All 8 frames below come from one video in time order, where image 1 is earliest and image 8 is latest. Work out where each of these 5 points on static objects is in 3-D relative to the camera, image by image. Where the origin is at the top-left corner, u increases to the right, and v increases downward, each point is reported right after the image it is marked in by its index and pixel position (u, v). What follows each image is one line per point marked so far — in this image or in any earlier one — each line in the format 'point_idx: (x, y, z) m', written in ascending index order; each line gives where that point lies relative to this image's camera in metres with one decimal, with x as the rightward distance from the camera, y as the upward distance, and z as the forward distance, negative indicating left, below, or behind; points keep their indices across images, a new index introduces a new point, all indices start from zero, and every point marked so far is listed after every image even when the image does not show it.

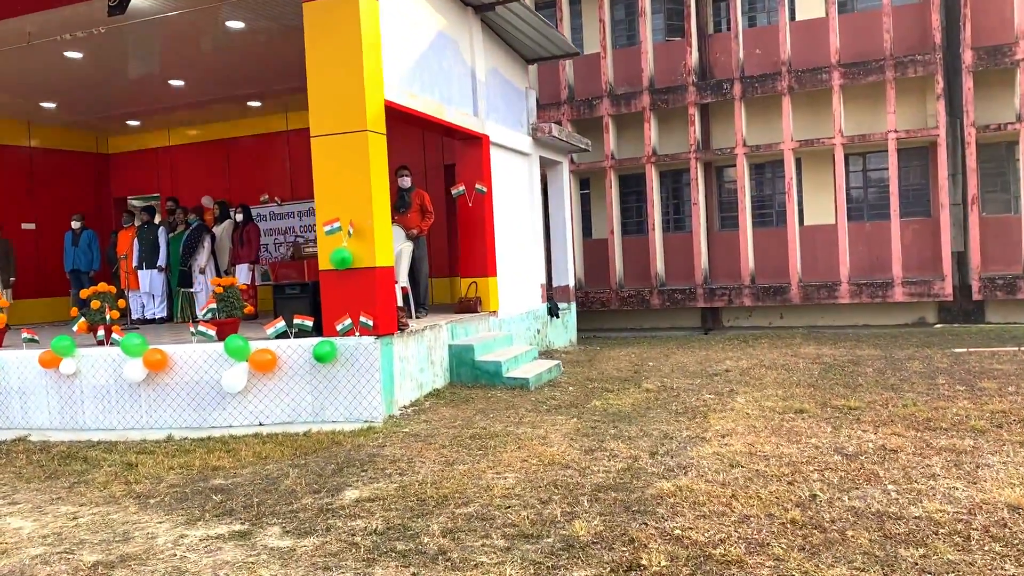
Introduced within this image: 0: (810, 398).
0: (+2.1, -0.8, +6.4) m
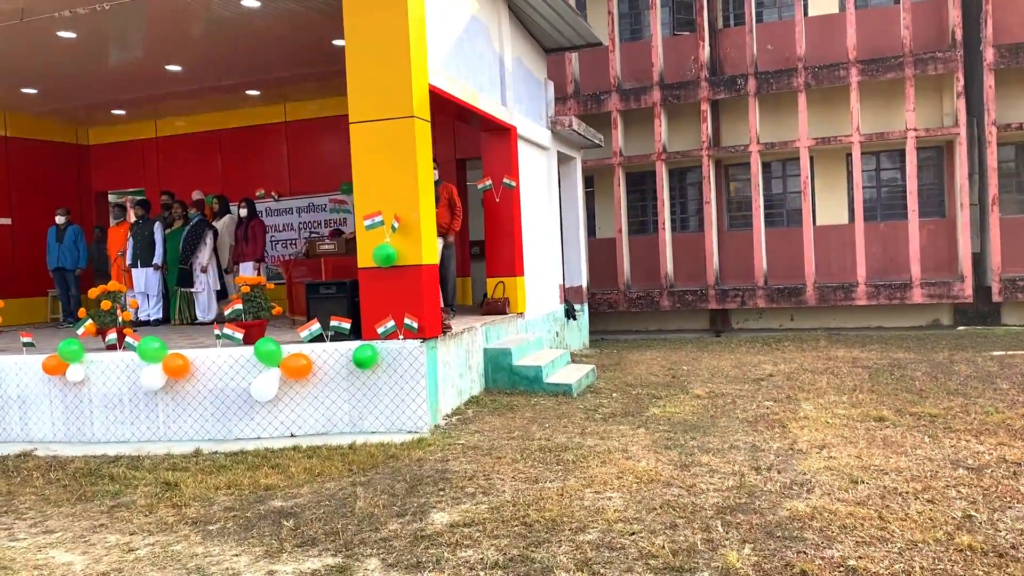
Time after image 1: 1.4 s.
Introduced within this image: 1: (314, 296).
0: (+2.5, -0.8, +6.0) m
1: (-1.3, -0.1, +6.1) m
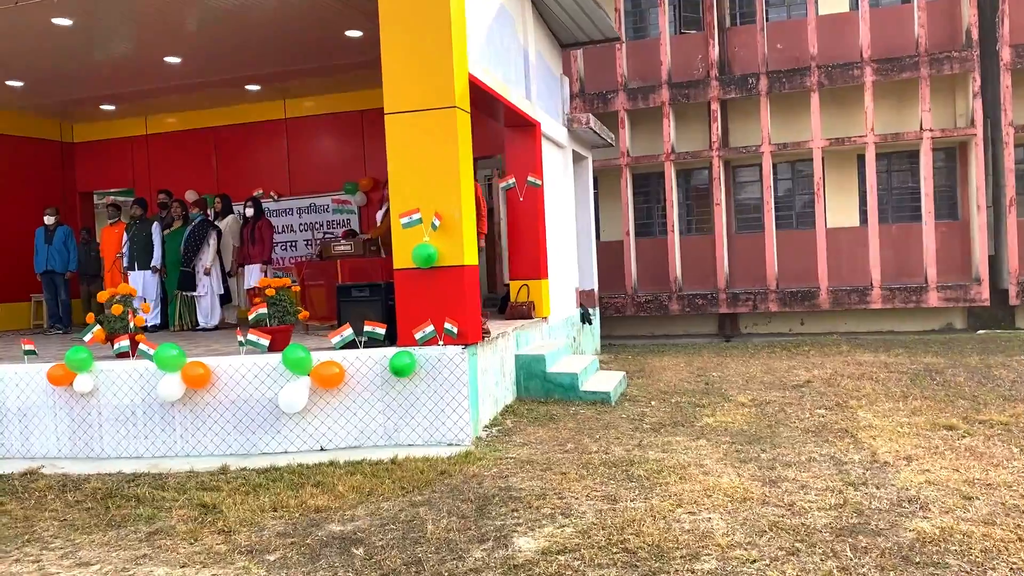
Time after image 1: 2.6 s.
0: (+2.8, -0.8, +5.8) m
1: (-1.0, -0.1, +5.7) m
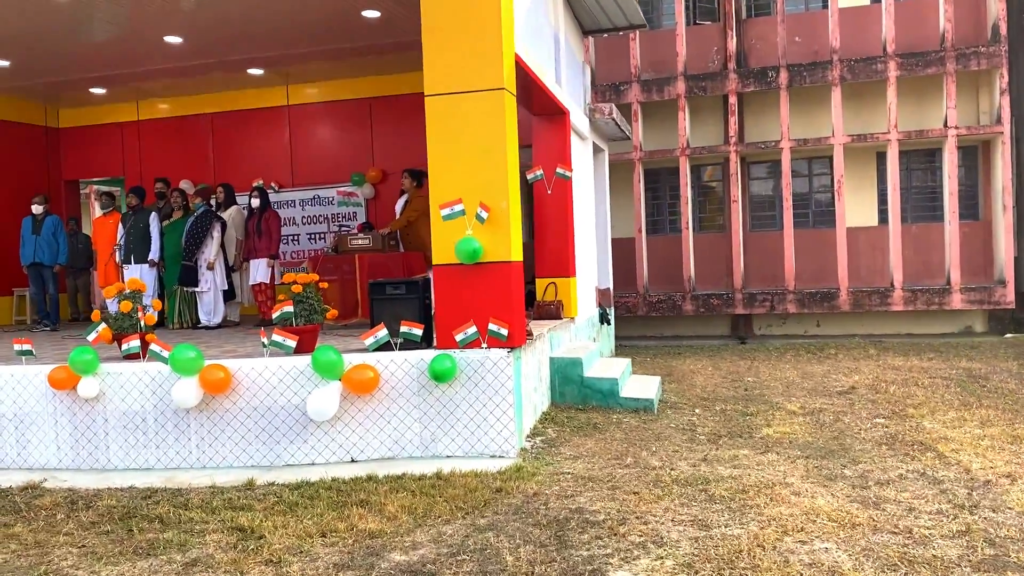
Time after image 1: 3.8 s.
0: (+3.0, -0.8, +5.4) m
1: (-0.8, -0.1, +5.2) m
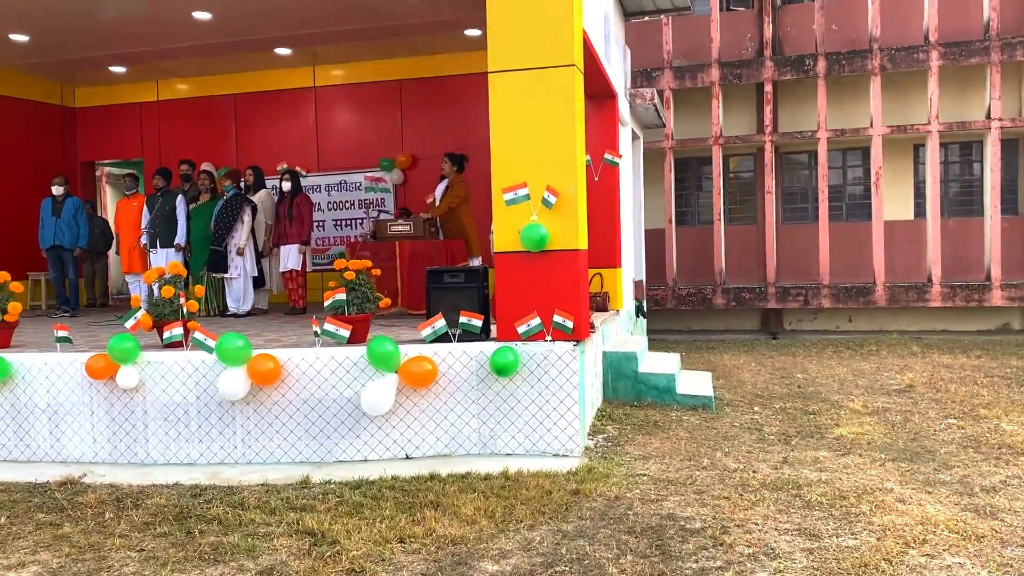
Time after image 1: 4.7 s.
0: (+3.4, -0.8, +5.2) m
1: (-0.4, 0.0, +4.9) m
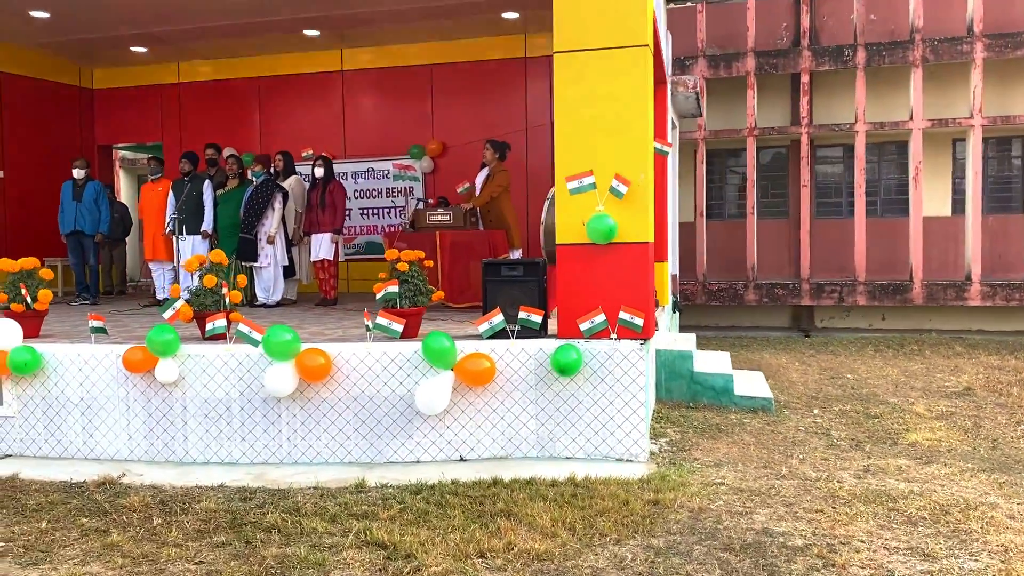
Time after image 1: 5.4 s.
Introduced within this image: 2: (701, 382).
0: (+3.7, -0.8, +4.9) m
1: (-0.1, 0.0, +4.7) m
2: (+1.2, -0.6, +5.6) m
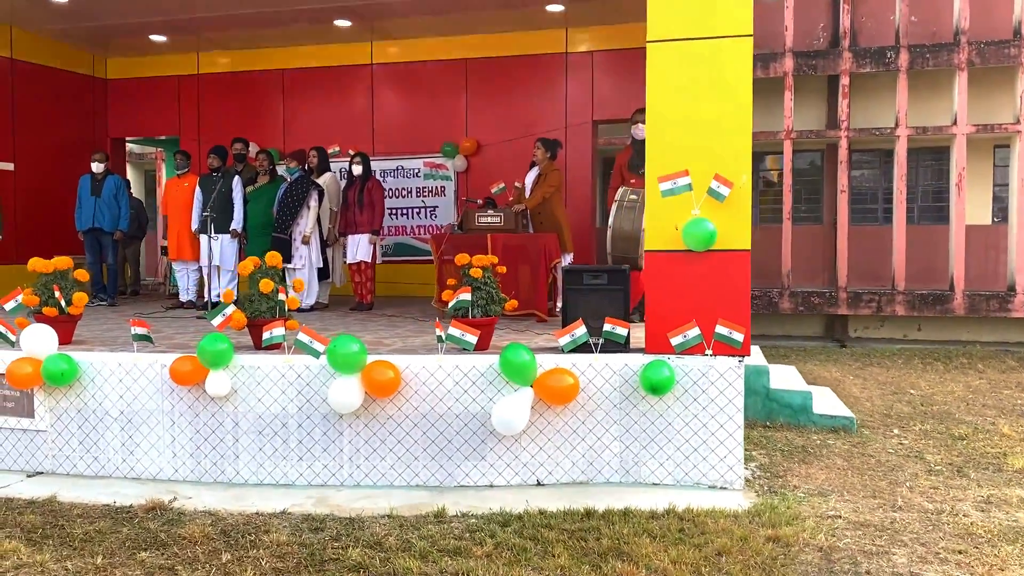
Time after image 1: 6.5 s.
0: (+4.0, -0.9, +4.6) m
1: (+0.3, 0.0, +4.3) m
2: (+1.5, -0.6, +5.2) m
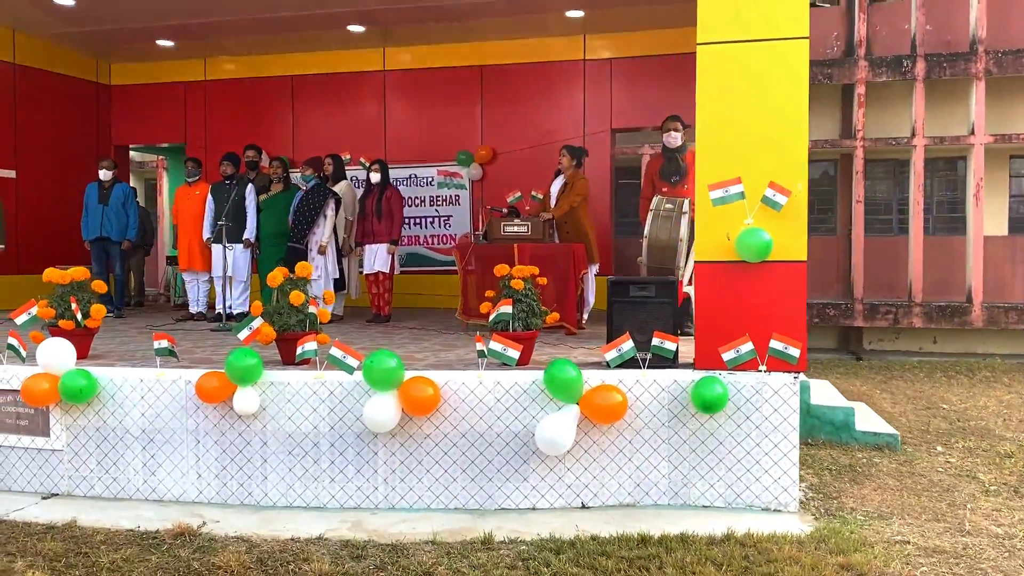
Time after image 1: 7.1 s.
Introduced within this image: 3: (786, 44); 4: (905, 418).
0: (+4.2, -1.0, +4.4) m
1: (+0.5, -0.1, +4.1) m
2: (+1.7, -0.7, +5.1) m
3: (+1.2, +1.0, +3.9) m
4: (+2.6, -0.9, +6.1) m
